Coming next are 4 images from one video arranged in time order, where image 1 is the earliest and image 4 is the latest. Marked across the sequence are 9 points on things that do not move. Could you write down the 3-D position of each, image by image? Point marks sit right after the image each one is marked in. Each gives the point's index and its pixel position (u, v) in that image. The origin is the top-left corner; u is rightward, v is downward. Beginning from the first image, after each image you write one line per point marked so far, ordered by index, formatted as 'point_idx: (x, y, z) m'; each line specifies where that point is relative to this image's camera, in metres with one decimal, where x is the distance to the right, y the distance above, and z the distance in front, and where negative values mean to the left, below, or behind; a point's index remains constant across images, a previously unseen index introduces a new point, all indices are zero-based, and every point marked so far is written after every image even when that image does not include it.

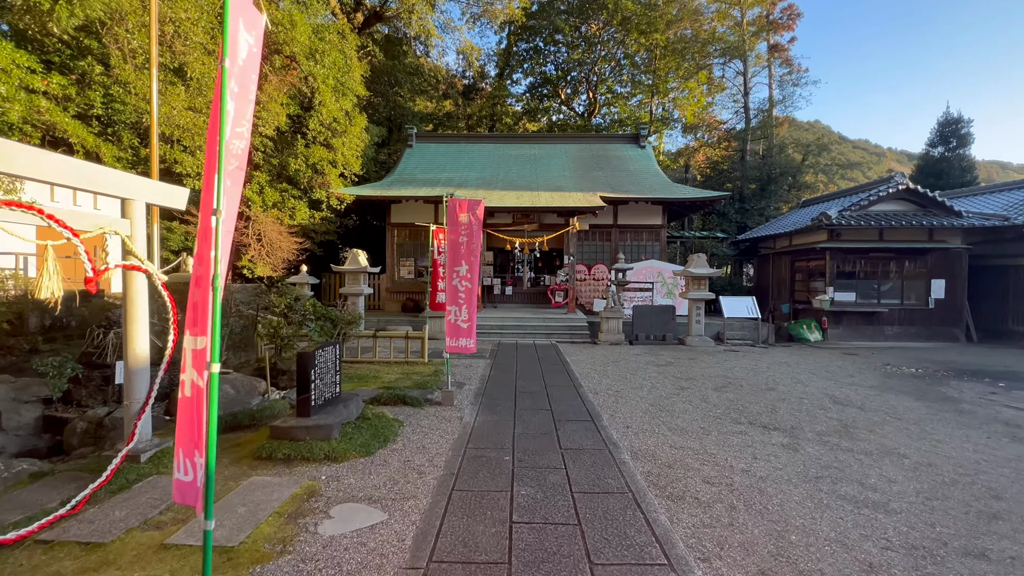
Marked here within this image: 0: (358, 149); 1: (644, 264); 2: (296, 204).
0: (-4.5, +4.0, +13.0) m
1: (+3.6, +0.6, +12.4) m
2: (-5.6, +2.2, +11.5) m
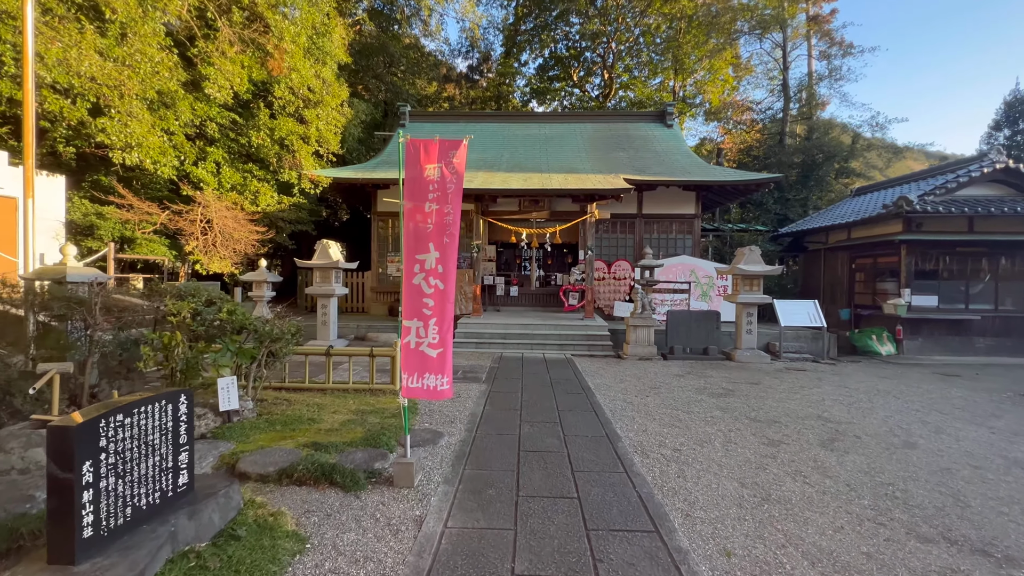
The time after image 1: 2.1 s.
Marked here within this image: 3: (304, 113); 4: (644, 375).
0: (-4.3, +4.1, +11.1) m
1: (+3.7, +0.6, +10.4) m
2: (-5.5, +2.2, +9.7) m
3: (-4.7, +4.0, +10.1) m
4: (+2.0, -1.3, +6.9) m
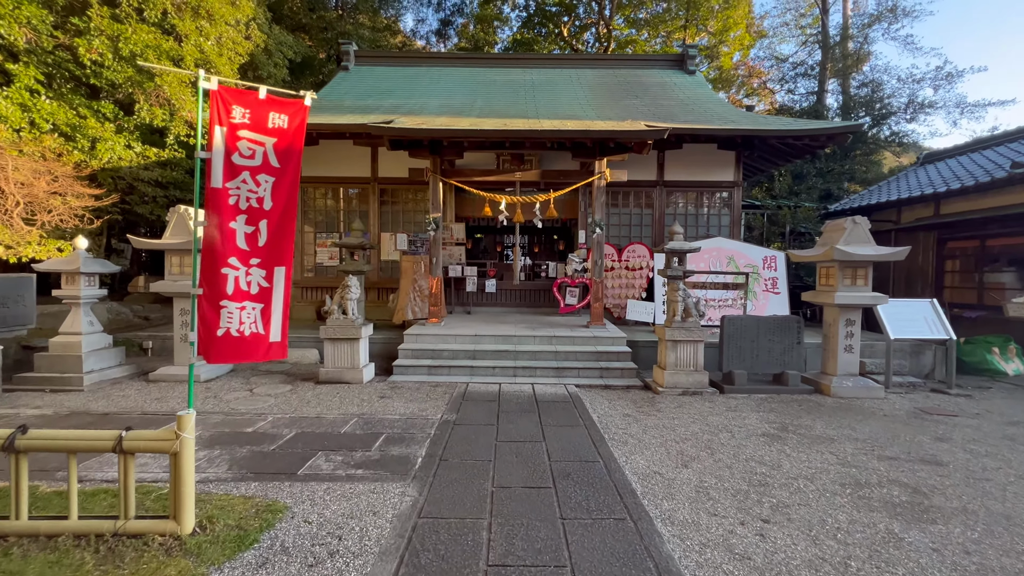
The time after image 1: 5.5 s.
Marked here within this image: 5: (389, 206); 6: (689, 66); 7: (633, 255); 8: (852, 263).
0: (-4.8, +4.2, +7.8) m
1: (+3.3, +0.7, +7.4) m
2: (-5.8, +2.3, +6.4) m
3: (-5.1, +4.1, +6.8) m
4: (+1.8, -1.3, +4.0) m
5: (-2.3, +1.5, +8.4) m
6: (+4.1, +5.2, +10.4) m
7: (+2.2, +0.6, +7.9) m
8: (+4.0, +0.3, +5.3) m
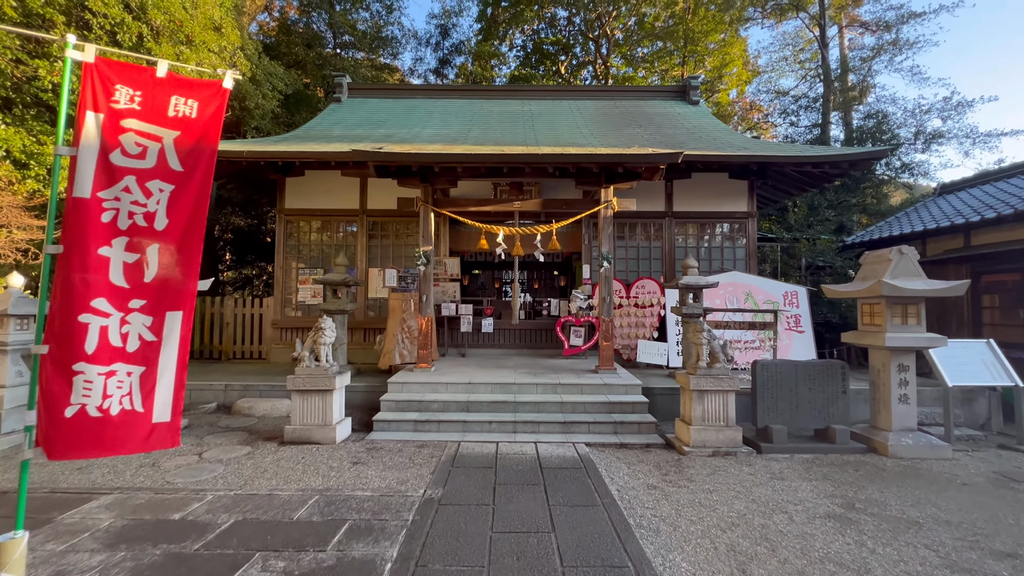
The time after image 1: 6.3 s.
0: (-4.8, +3.5, +7.4) m
1: (+3.3, +0.2, +6.8) m
2: (-5.9, +1.7, +5.8) m
3: (-5.2, +3.5, +6.4) m
4: (+1.8, -1.6, +3.2) m
5: (-2.3, +0.8, +7.8) m
6: (+4.1, +4.4, +10.1) m
7: (+2.2, -0.1, +7.2) m
8: (+4.0, -0.1, +4.6) m
